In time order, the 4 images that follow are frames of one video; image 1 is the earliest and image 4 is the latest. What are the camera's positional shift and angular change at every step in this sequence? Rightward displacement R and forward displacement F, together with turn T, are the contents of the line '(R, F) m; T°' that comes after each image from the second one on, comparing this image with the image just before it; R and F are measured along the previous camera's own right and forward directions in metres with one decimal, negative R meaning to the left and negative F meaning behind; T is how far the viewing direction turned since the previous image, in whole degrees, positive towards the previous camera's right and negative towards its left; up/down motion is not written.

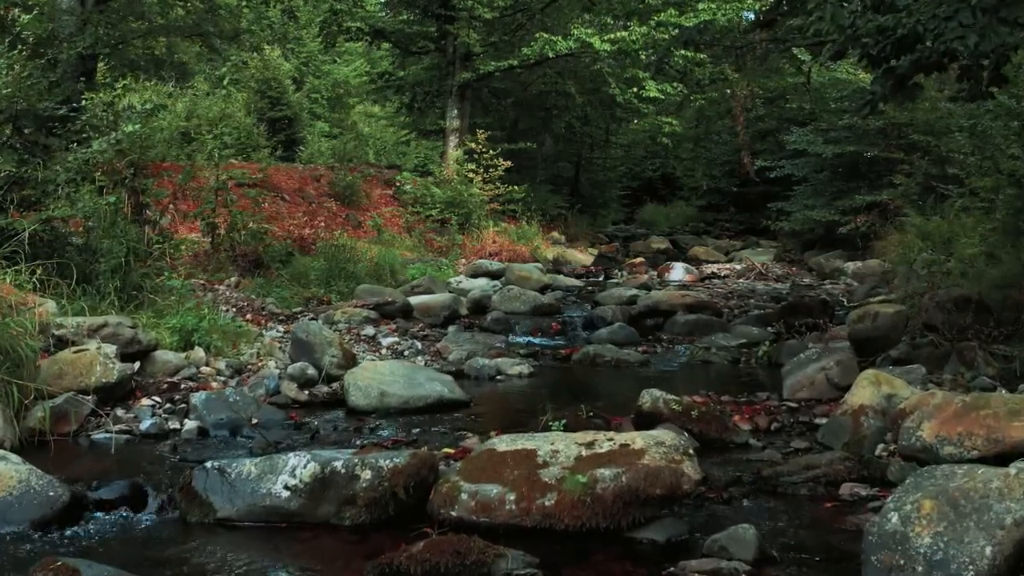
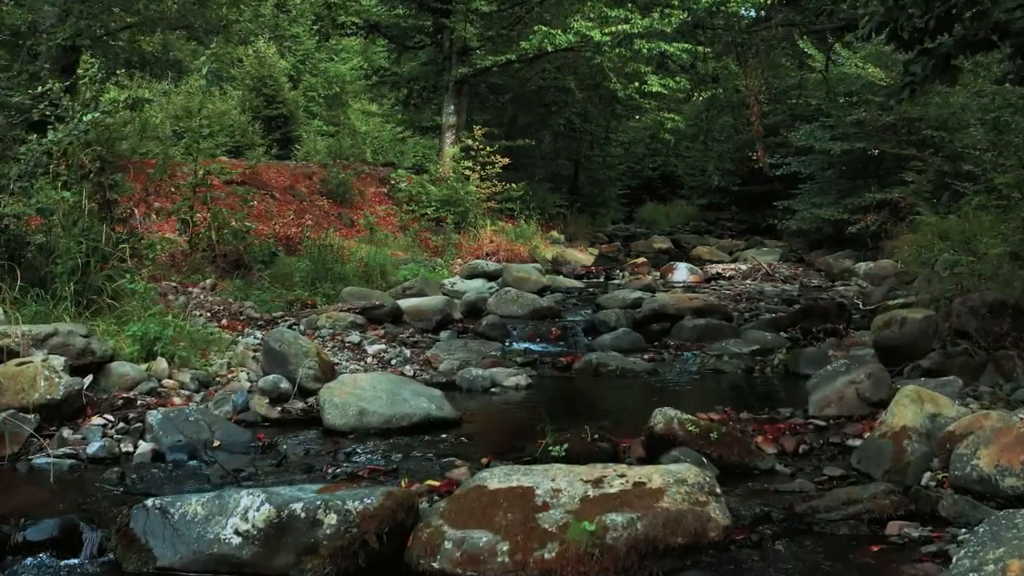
(0.0, +0.7) m; 0°
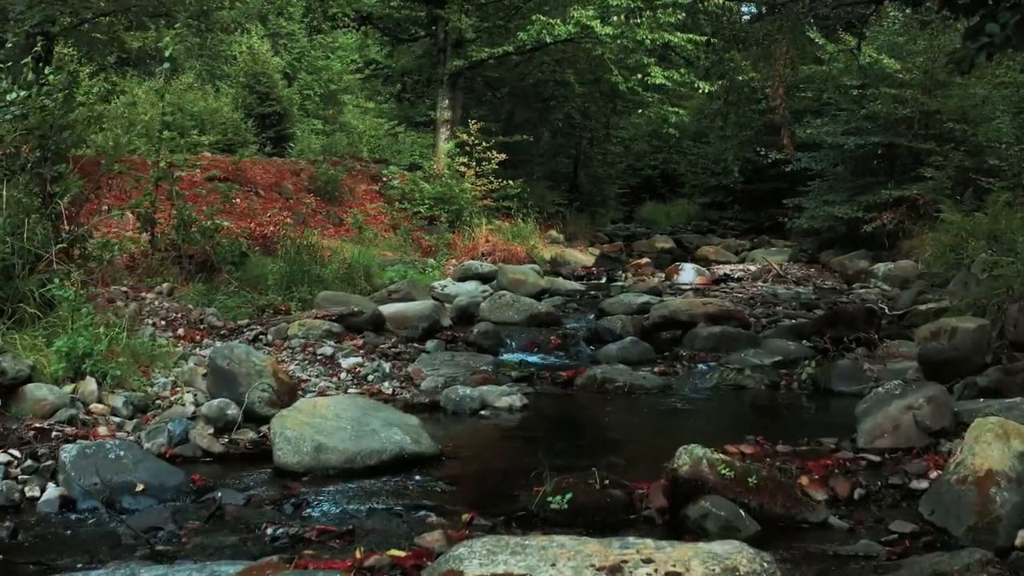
(0.0, +1.0) m; 0°
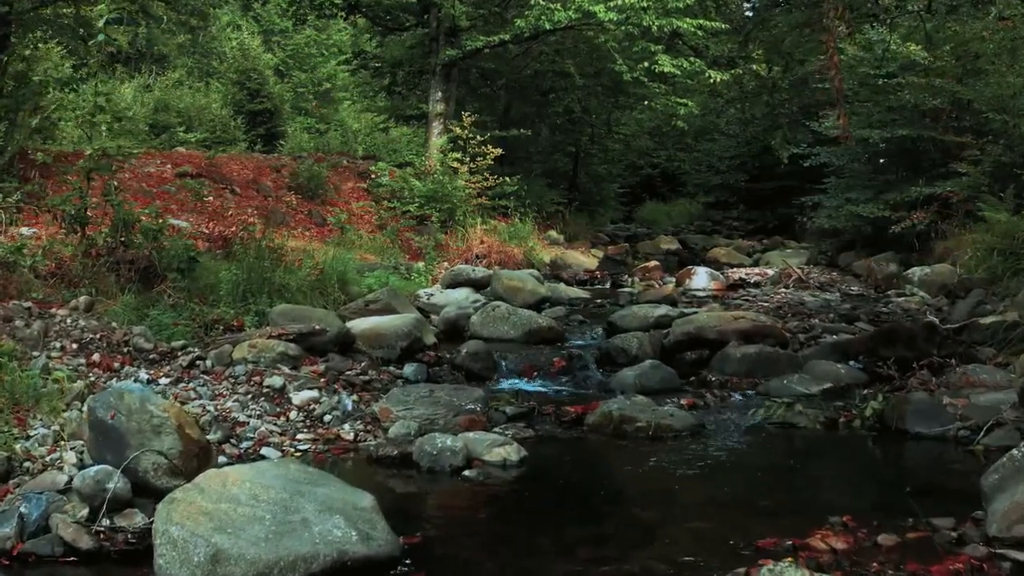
(0.0, +1.4) m; 0°
